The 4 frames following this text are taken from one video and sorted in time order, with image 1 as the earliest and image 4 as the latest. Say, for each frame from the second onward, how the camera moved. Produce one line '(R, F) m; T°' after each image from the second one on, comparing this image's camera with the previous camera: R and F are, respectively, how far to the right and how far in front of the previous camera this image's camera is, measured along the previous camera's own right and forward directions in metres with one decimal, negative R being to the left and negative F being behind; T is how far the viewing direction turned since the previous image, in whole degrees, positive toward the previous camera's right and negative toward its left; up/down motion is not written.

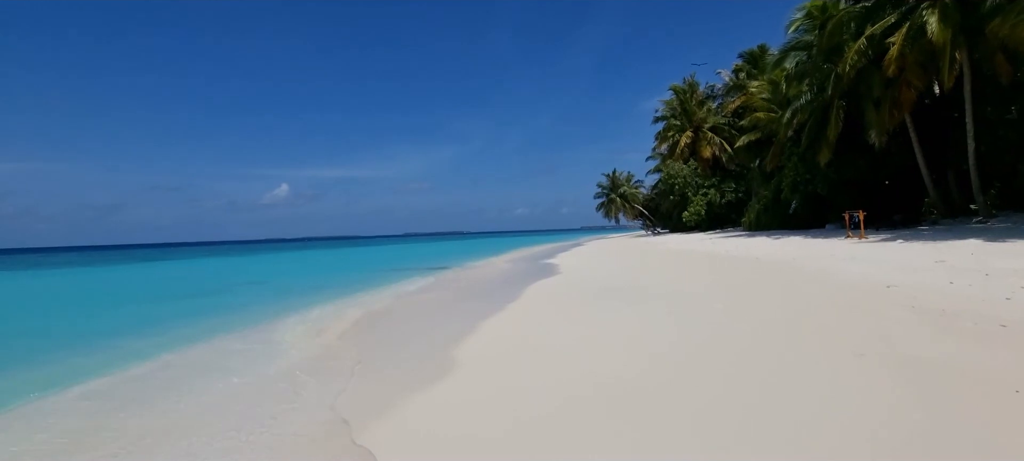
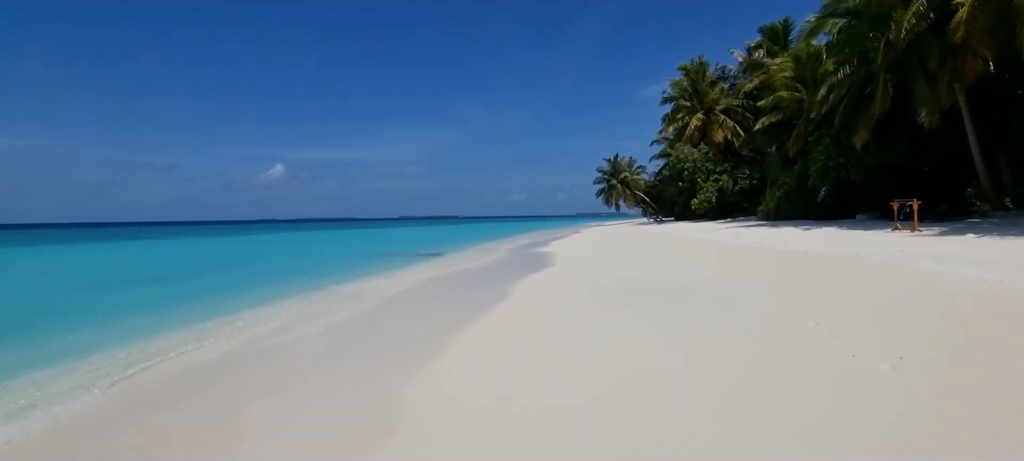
(-0.1, +1.0) m; 0°
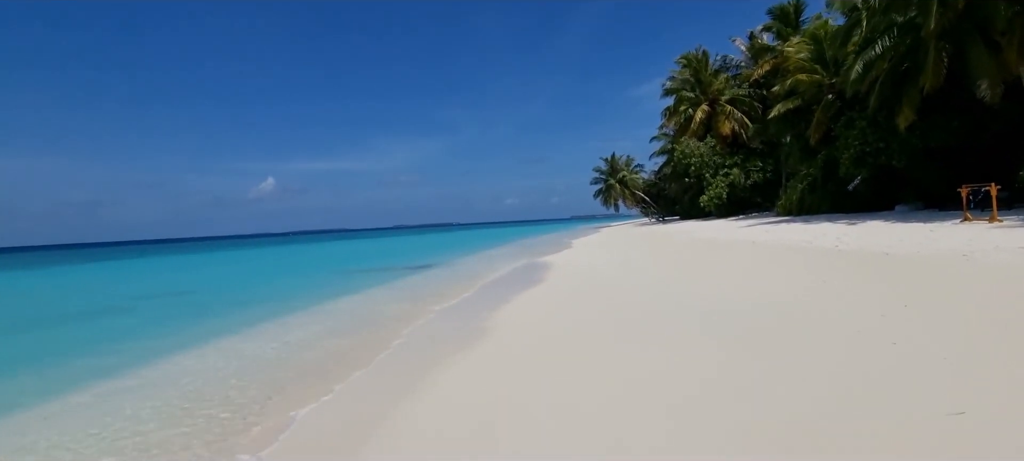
(-0.1, +1.1) m; +1°
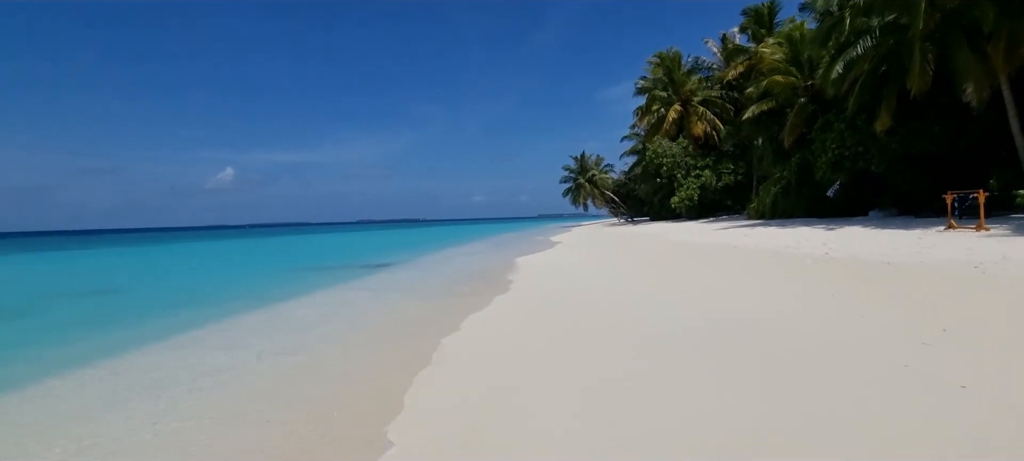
(0.0, +0.5) m; +3°
